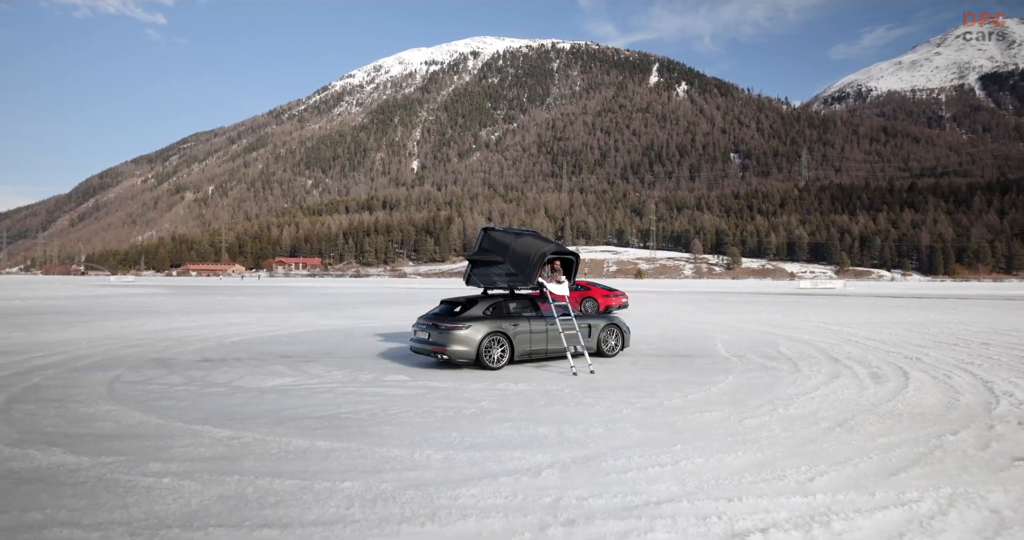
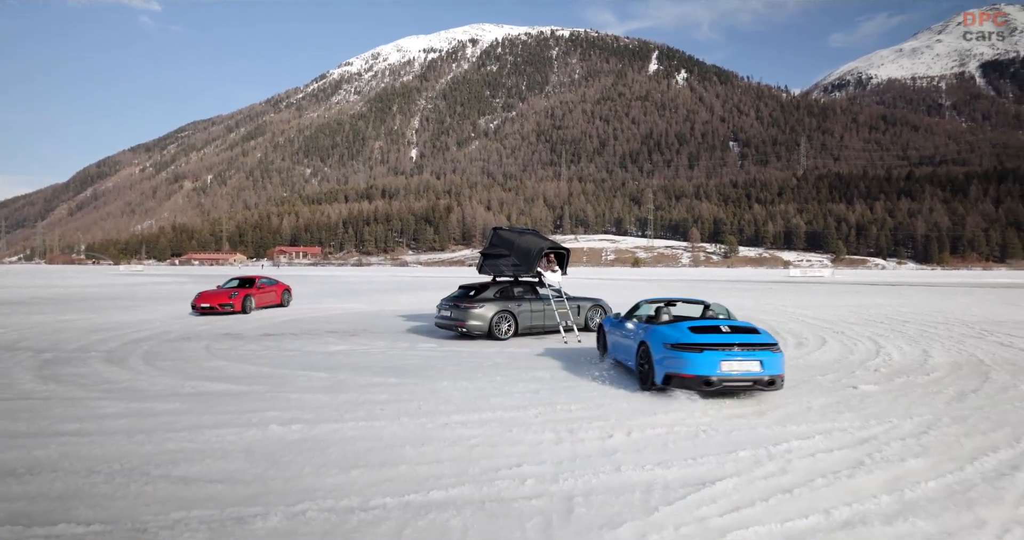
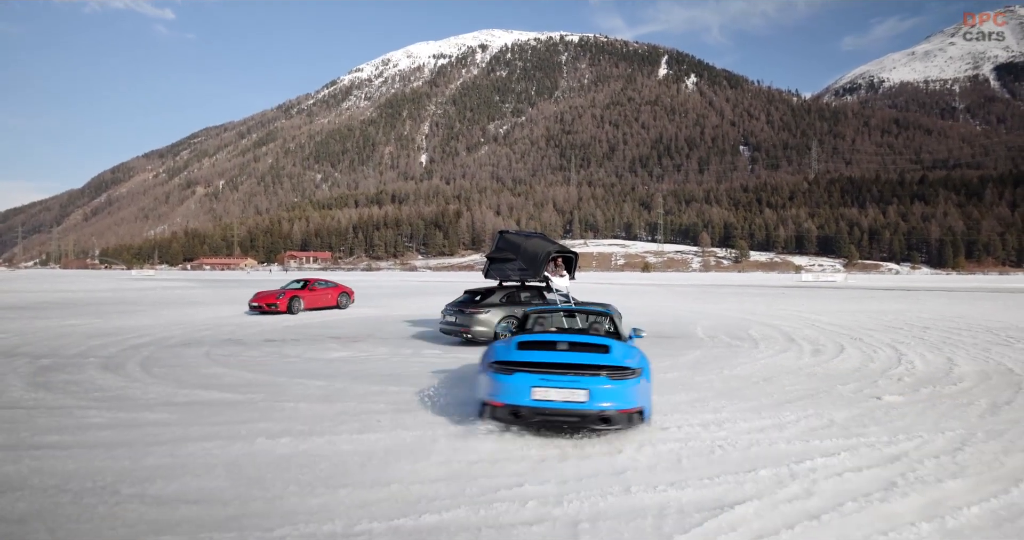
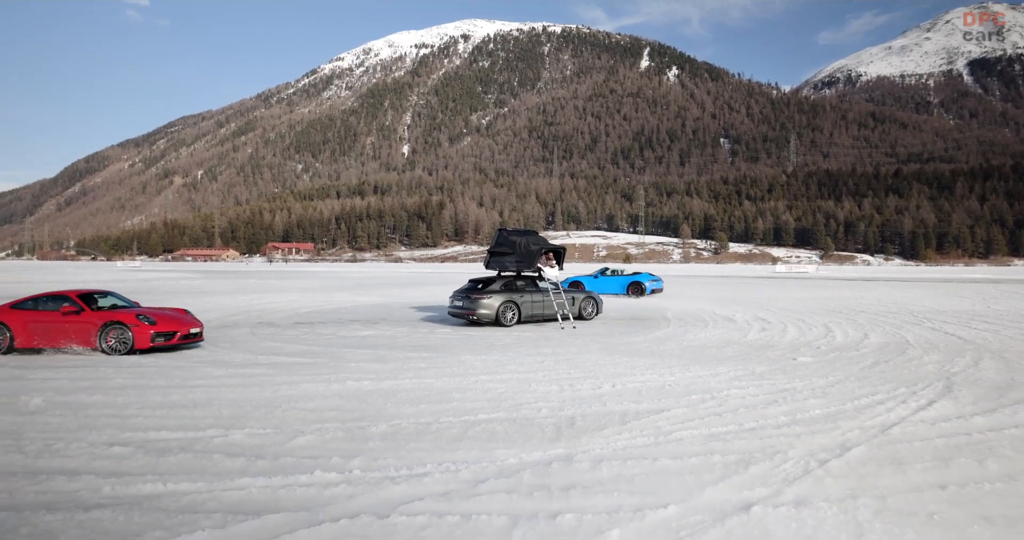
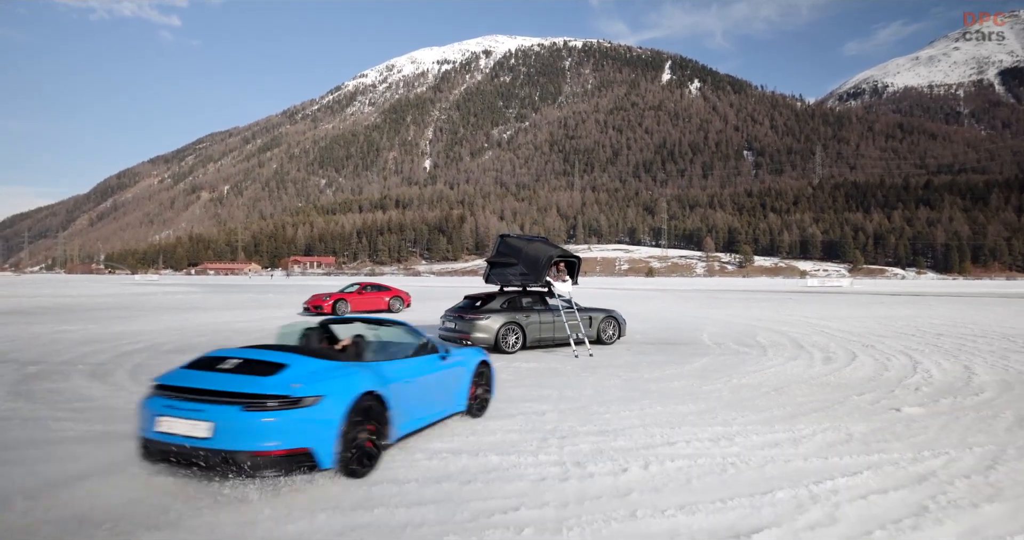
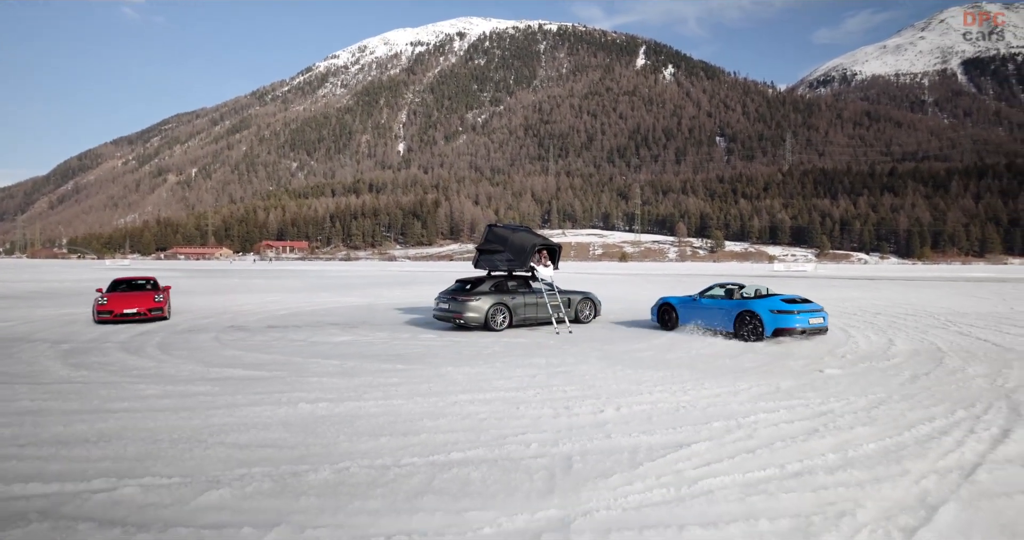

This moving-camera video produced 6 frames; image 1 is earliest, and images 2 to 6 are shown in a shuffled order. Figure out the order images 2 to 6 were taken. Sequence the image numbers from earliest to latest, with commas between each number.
5, 3, 2, 6, 4
